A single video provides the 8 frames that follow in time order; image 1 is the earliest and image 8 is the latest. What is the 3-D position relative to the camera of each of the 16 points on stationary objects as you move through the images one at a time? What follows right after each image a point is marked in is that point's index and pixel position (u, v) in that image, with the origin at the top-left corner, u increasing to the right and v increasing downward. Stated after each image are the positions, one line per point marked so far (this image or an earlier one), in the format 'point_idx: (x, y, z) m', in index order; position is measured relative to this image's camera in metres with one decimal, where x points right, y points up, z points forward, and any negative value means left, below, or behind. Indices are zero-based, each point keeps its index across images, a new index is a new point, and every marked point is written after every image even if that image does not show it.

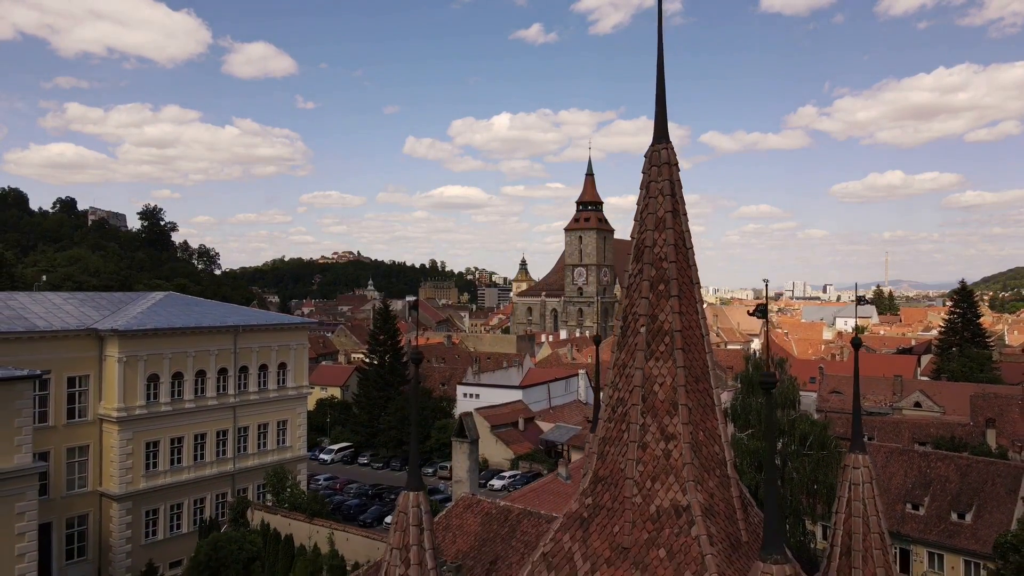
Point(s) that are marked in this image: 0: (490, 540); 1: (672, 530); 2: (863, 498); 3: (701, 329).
0: (-0.5, -5.7, +16.1) m
1: (+1.9, -2.9, +8.3) m
2: (+5.0, -3.0, +10.1) m
3: (+2.5, -0.5, +9.2) m
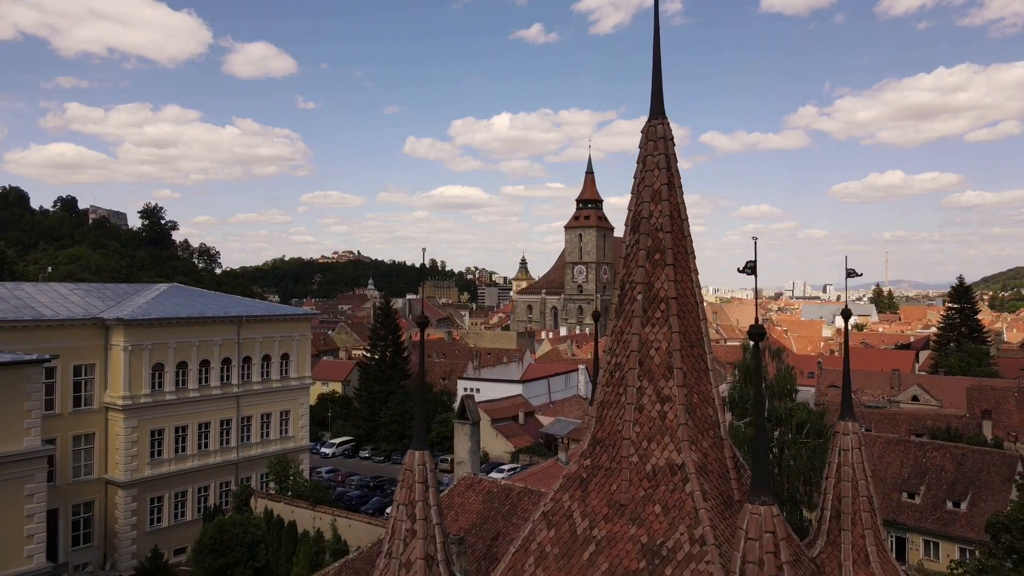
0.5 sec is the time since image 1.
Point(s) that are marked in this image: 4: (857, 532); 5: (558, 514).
0: (-0.5, -5.3, +16.5) m
1: (+1.9, -2.4, +8.7) m
2: (+5.1, -2.6, +10.5) m
3: (+2.5, -0.1, +9.5) m
4: (+5.0, -3.5, +10.2) m
5: (+0.6, -3.0, +9.4) m
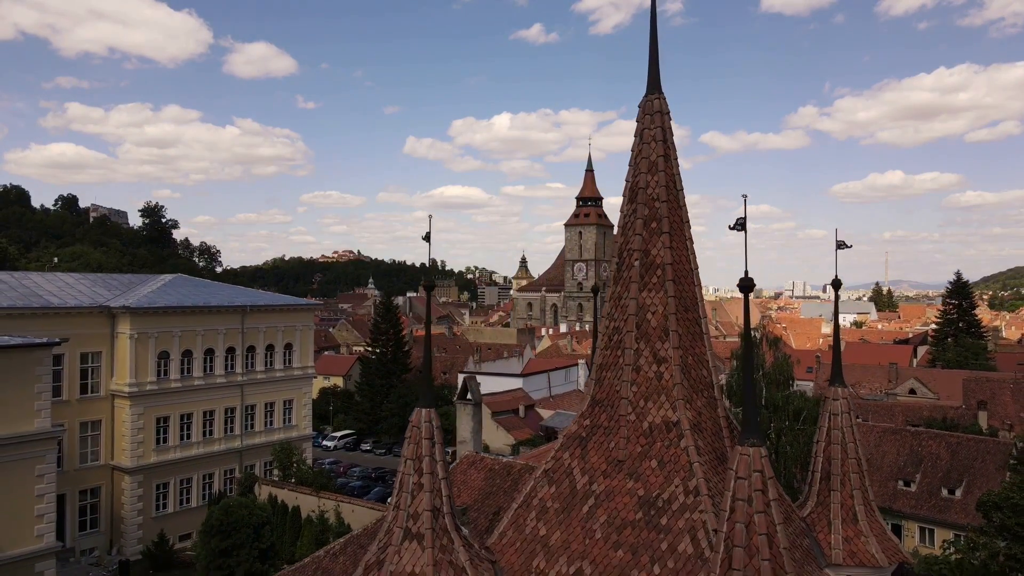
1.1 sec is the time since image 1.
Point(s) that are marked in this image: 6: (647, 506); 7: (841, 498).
0: (-0.5, -4.9, +16.9) m
1: (+2.0, -2.0, +9.1) m
2: (+5.1, -2.1, +10.9) m
3: (+2.5, +0.3, +9.9) m
4: (+5.0, -3.1, +10.6) m
5: (+0.6, -2.5, +9.8) m
6: (+1.7, -2.7, +8.8) m
7: (+4.9, -3.1, +10.5) m
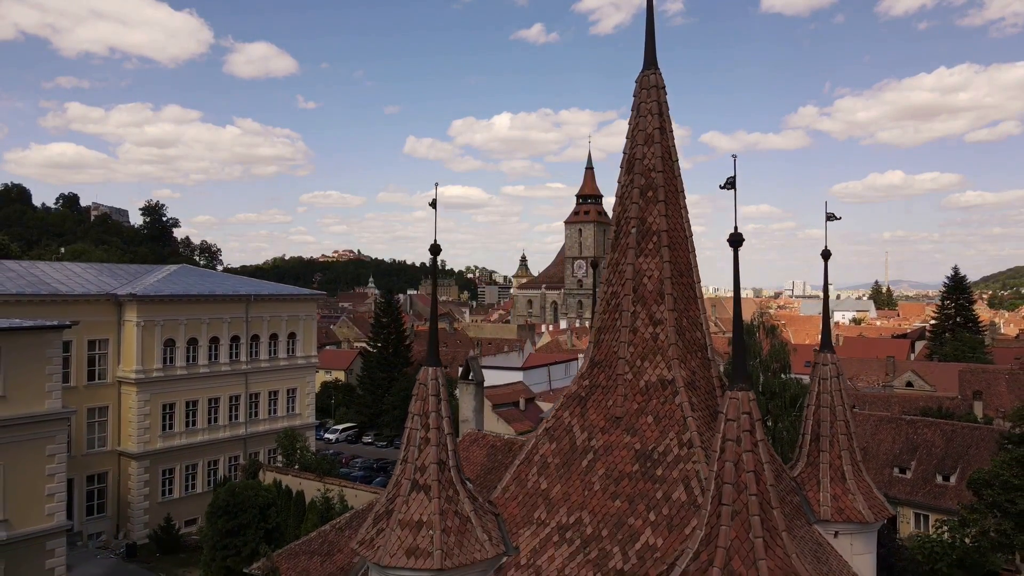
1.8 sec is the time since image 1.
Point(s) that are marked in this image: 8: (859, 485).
0: (-0.4, -4.4, +17.3) m
1: (+2.0, -1.5, +9.5) m
2: (+5.1, -1.6, +11.4) m
3: (+2.6, +0.8, +10.4) m
4: (+5.0, -2.6, +11.0) m
5: (+0.7, -2.0, +10.2) m
6: (+1.7, -2.2, +9.3) m
7: (+4.9, -2.6, +11.0) m
8: (+5.4, -3.0, +11.0) m
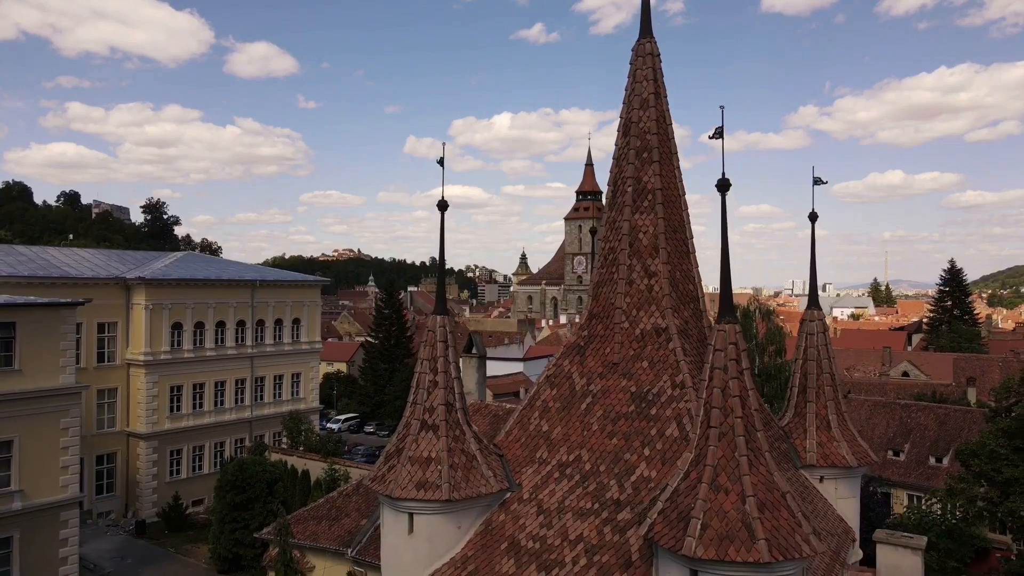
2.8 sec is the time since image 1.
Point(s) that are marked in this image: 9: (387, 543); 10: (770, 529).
0: (-0.4, -3.7, +17.9) m
1: (+2.0, -0.8, +10.1) m
2: (+5.2, -1.0, +12.0) m
3: (+2.6, +1.5, +11.0) m
4: (+5.1, -1.9, +11.6) m
5: (+0.7, -1.4, +10.8) m
6: (+1.8, -1.6, +9.9) m
7: (+5.0, -2.0, +11.6) m
8: (+5.4, -2.4, +11.6) m
9: (-1.8, -3.6, +9.9) m
10: (+2.7, -2.5, +7.4) m
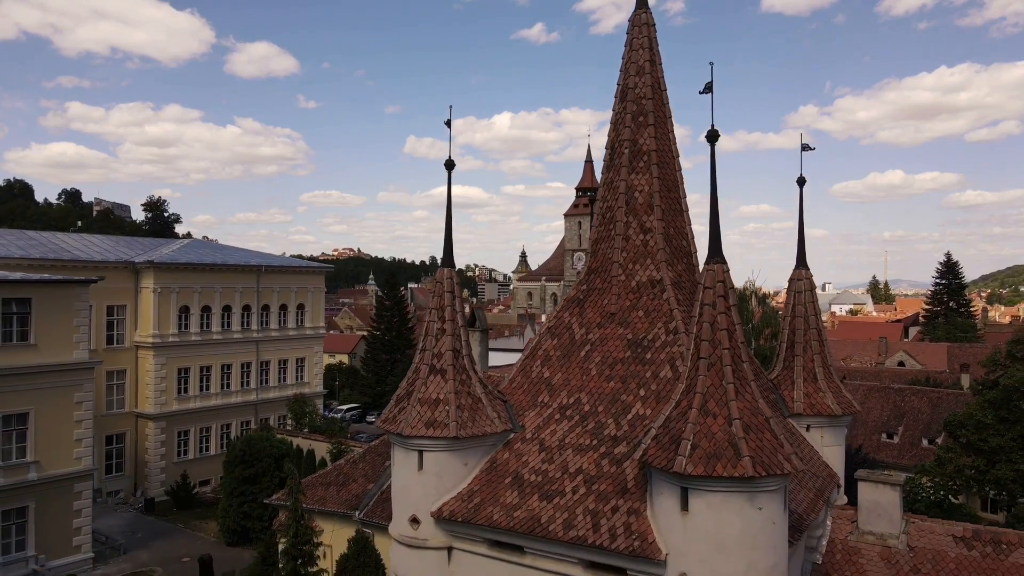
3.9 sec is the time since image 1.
0: (-0.3, -3.0, +18.5) m
1: (+2.1, -0.1, +10.7) m
2: (+5.2, -0.3, +12.6) m
3: (+2.7, +2.2, +11.6) m
4: (+5.1, -1.2, +12.2) m
5: (+0.8, -0.7, +11.5) m
6: (+1.8, -0.9, +10.5) m
7: (+5.0, -1.3, +12.2) m
8: (+5.5, -1.7, +12.2) m
9: (-1.7, -2.9, +10.5) m
10: (+2.8, -1.8, +8.0) m
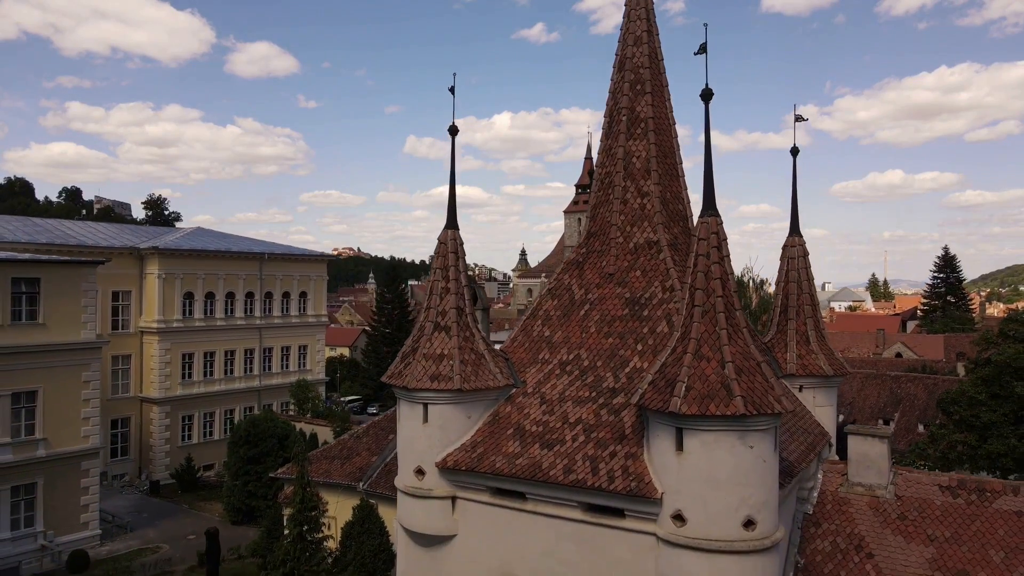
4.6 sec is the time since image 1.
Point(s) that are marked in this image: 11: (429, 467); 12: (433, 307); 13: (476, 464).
0: (-0.3, -2.4, +18.9) m
1: (+2.1, +0.5, +11.1) m
2: (+5.2, +0.3, +13.0) m
3: (+2.7, +2.8, +12.0) m
4: (+5.1, -0.6, +12.6) m
5: (+0.8, 0.0, +11.8) m
6: (+1.9, -0.2, +10.9) m
7: (+5.1, -0.6, +12.6) m
8: (+5.5, -1.0, +12.5) m
9: (-1.7, -2.3, +10.9) m
10: (+2.8, -1.2, +8.4) m
11: (-1.2, -2.7, +10.5) m
12: (-1.2, -0.3, +11.1) m
13: (-0.5, -2.5, +10.1) m
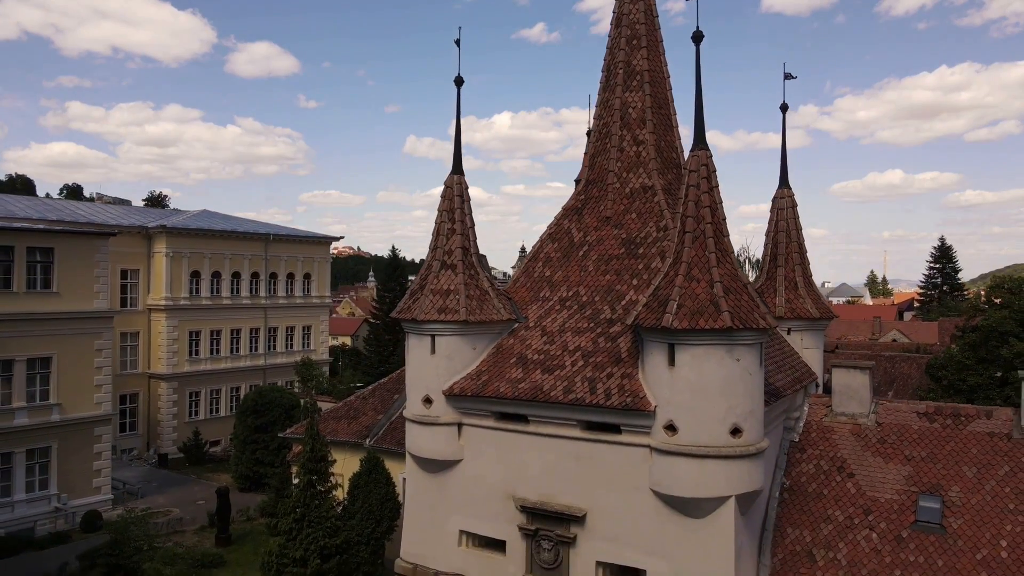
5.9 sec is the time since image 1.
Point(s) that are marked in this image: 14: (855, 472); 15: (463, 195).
0: (-0.3, -1.4, +19.5) m
1: (+2.2, +1.5, +11.7) m
2: (+5.3, +1.3, +13.6) m
3: (+2.7, +3.8, +12.6) m
4: (+5.2, +0.4, +13.2) m
5: (+0.8, +0.9, +12.5) m
6: (+1.9, +0.7, +11.5) m
7: (+5.1, +0.3, +13.2) m
8: (+5.5, -0.1, +13.2) m
9: (-1.6, -1.3, +11.6) m
10: (+2.8, -0.2, +9.0) m
11: (-1.2, -1.7, +11.2) m
12: (-1.2, +0.7, +11.8) m
13: (-0.5, -1.5, +10.8) m
14: (+5.1, -2.8, +10.6) m
15: (-0.8, +1.6, +12.1) m
